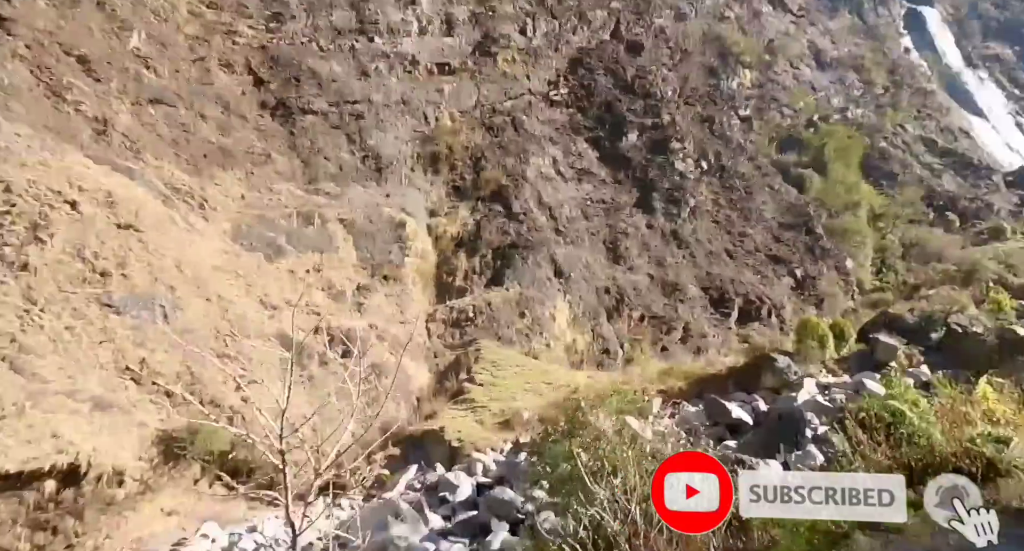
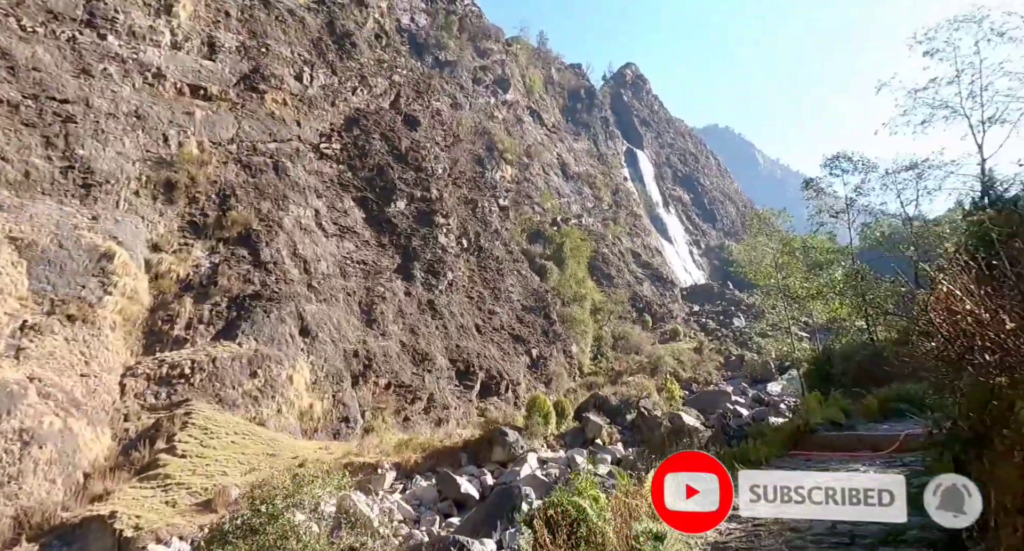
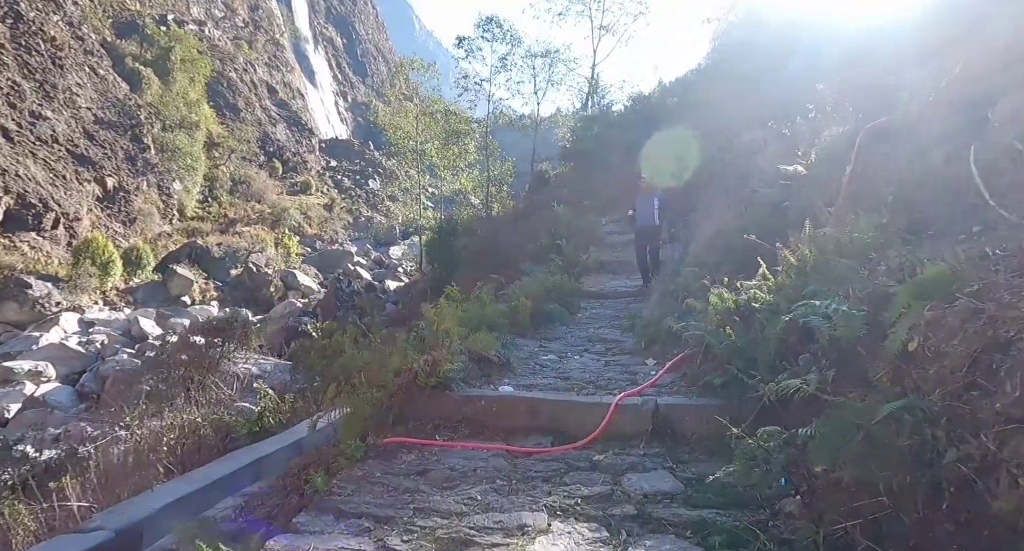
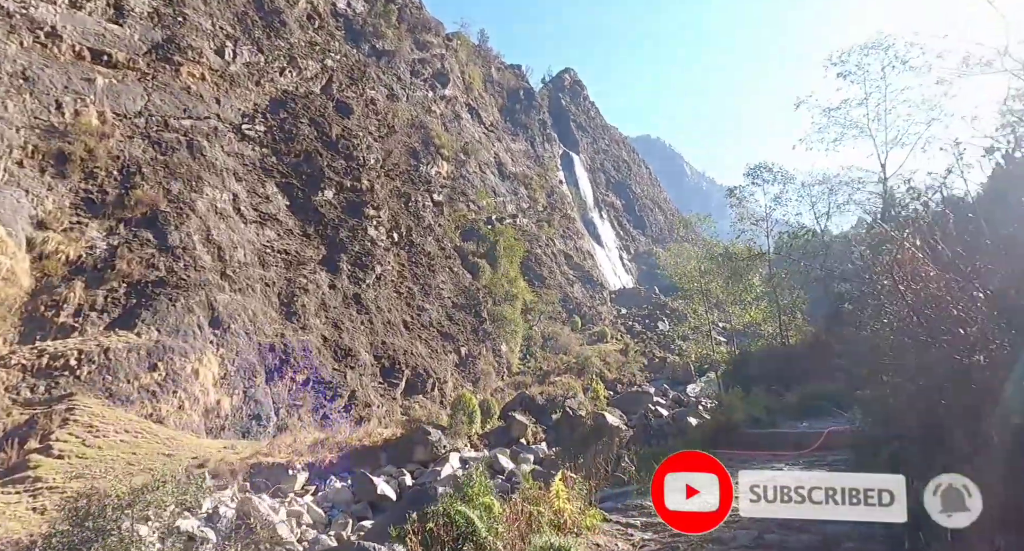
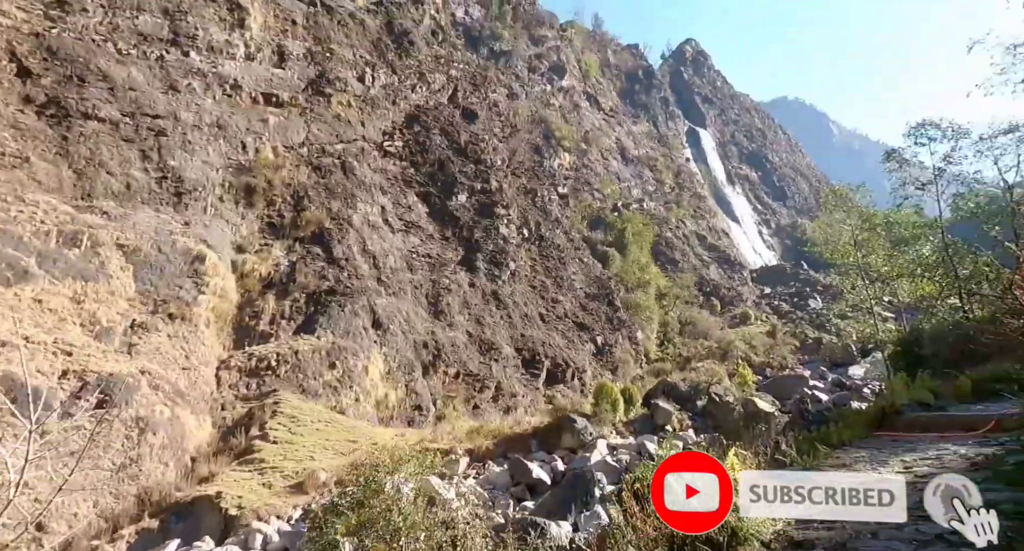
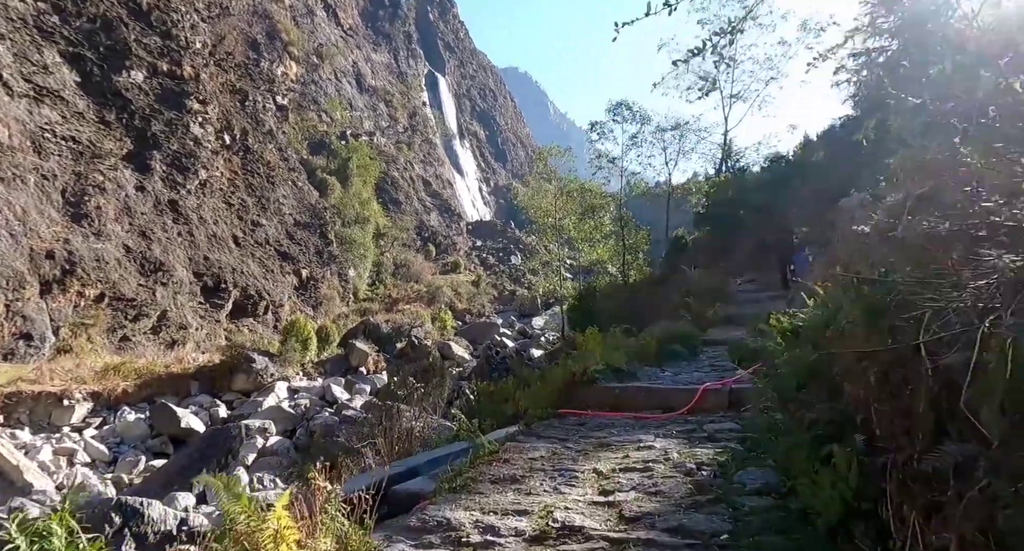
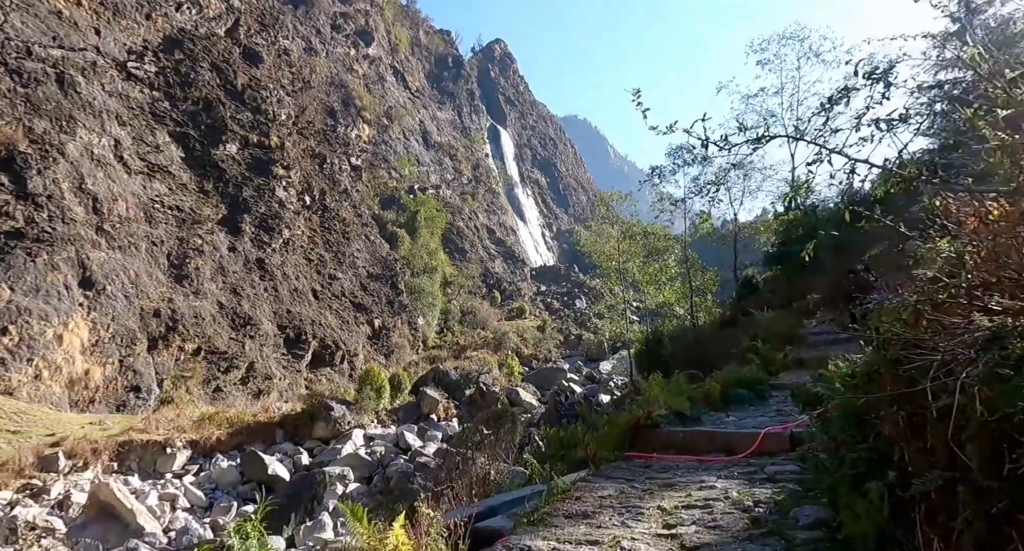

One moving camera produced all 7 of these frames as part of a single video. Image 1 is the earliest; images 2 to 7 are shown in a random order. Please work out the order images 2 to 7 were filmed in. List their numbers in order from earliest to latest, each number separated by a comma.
5, 2, 4, 7, 6, 3
